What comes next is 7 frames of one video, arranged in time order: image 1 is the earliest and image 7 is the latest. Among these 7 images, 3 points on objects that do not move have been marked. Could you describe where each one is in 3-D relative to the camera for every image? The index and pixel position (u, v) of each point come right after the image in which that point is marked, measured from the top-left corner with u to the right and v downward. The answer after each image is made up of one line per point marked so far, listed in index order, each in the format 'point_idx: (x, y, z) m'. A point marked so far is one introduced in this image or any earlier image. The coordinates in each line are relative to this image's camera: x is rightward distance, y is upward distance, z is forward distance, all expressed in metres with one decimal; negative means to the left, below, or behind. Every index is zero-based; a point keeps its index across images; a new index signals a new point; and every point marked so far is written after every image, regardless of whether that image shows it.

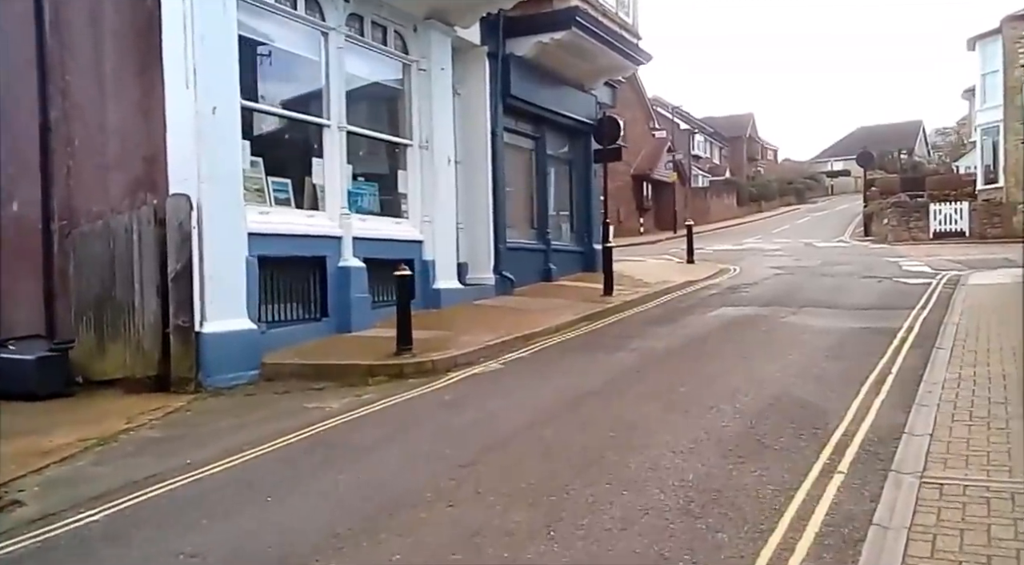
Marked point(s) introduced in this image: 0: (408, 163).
0: (-1.7, +1.9, +13.0) m
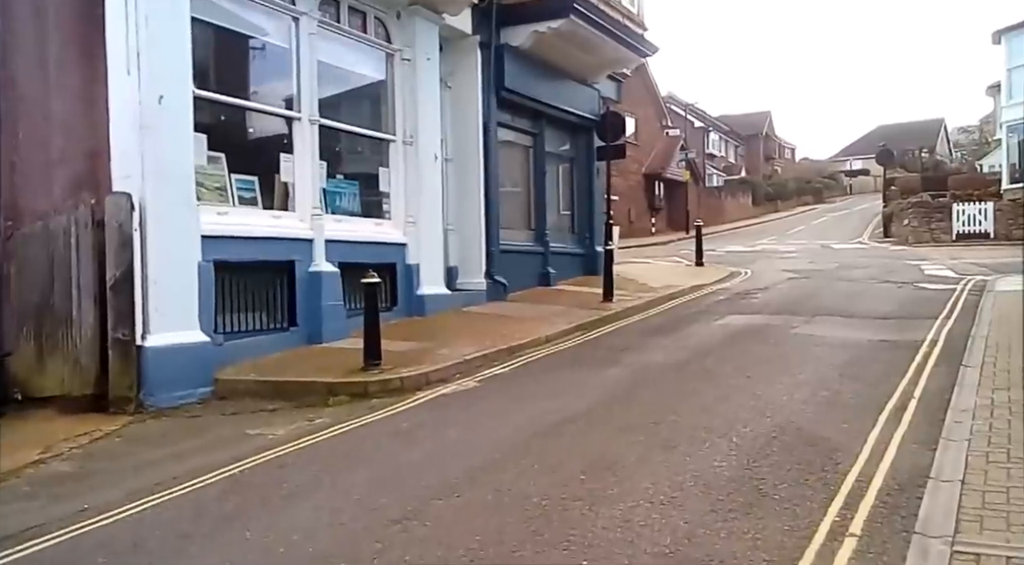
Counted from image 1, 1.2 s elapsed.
0: (-1.8, +1.8, +12.1) m
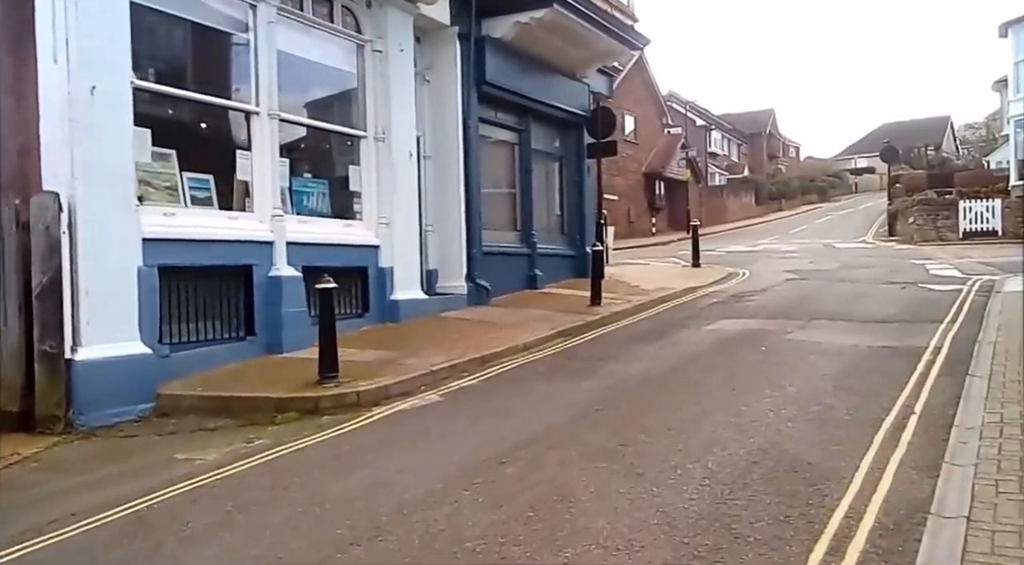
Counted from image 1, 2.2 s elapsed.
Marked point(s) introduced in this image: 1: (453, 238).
0: (-2.1, +1.8, +11.5) m
1: (-1.0, +0.7, +13.3) m
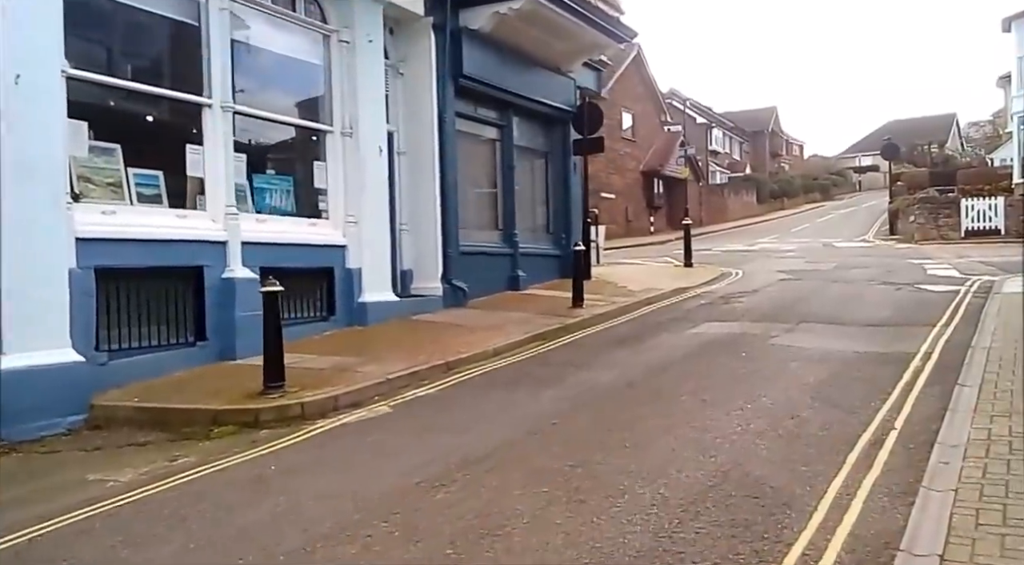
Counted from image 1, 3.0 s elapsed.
0: (-2.5, +1.7, +11.0) m
1: (-1.3, +0.7, +12.8) m
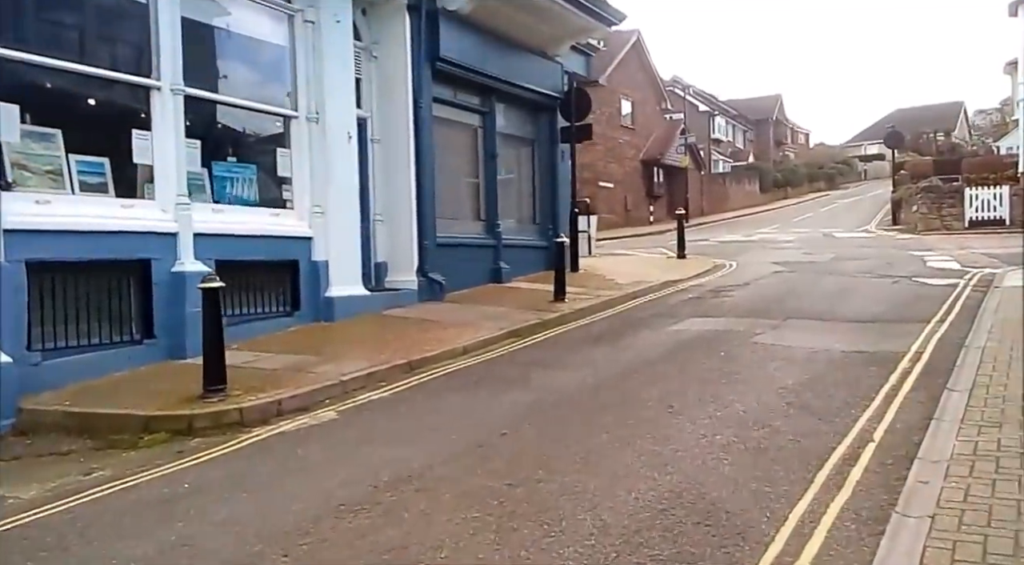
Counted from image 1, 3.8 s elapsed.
0: (-2.8, +1.8, +10.5) m
1: (-1.6, +0.8, +12.3) m
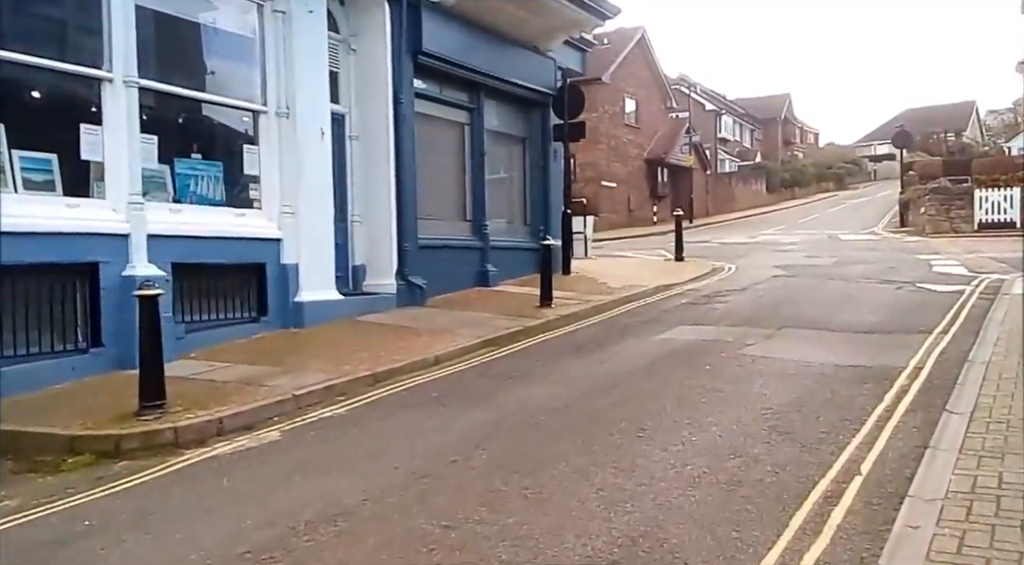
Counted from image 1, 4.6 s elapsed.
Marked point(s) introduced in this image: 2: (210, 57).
0: (-3.1, +1.8, +10.0) m
1: (-1.9, +0.8, +11.8) m
2: (-3.5, +2.6, +9.4) m
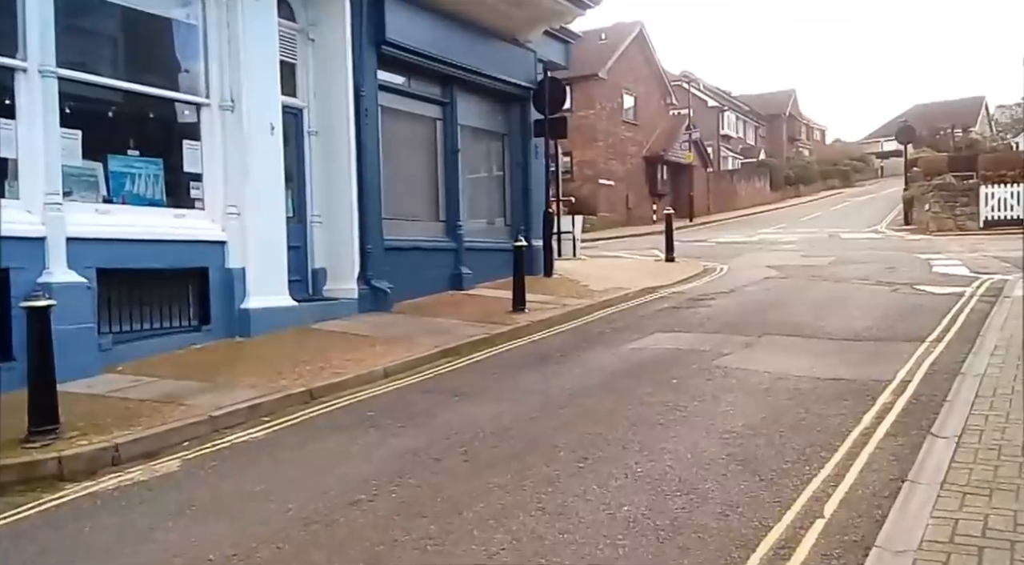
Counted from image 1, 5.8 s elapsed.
0: (-3.5, +1.7, +9.3) m
1: (-2.3, +0.7, +11.1) m
2: (-3.9, +2.5, +8.7) m
